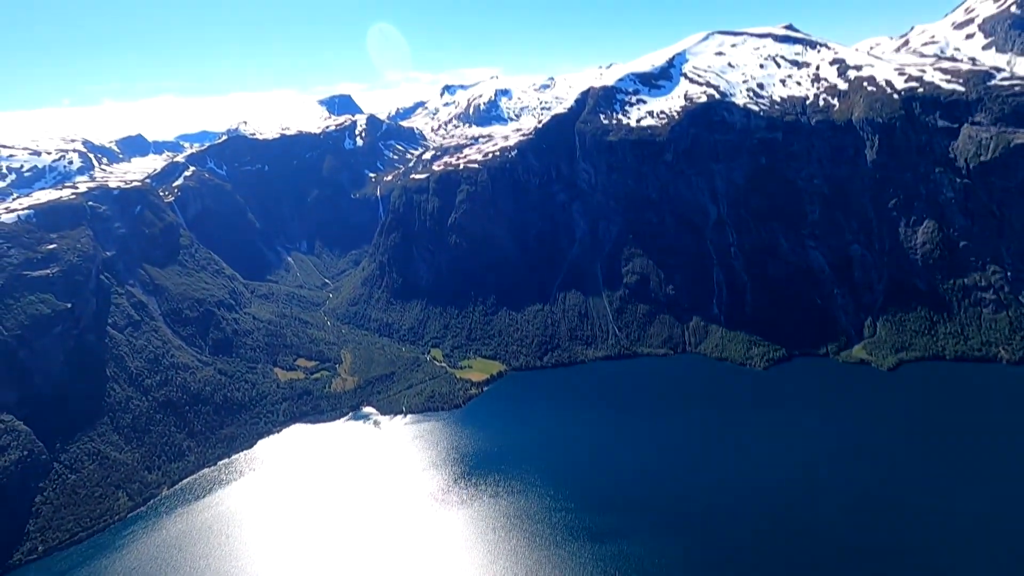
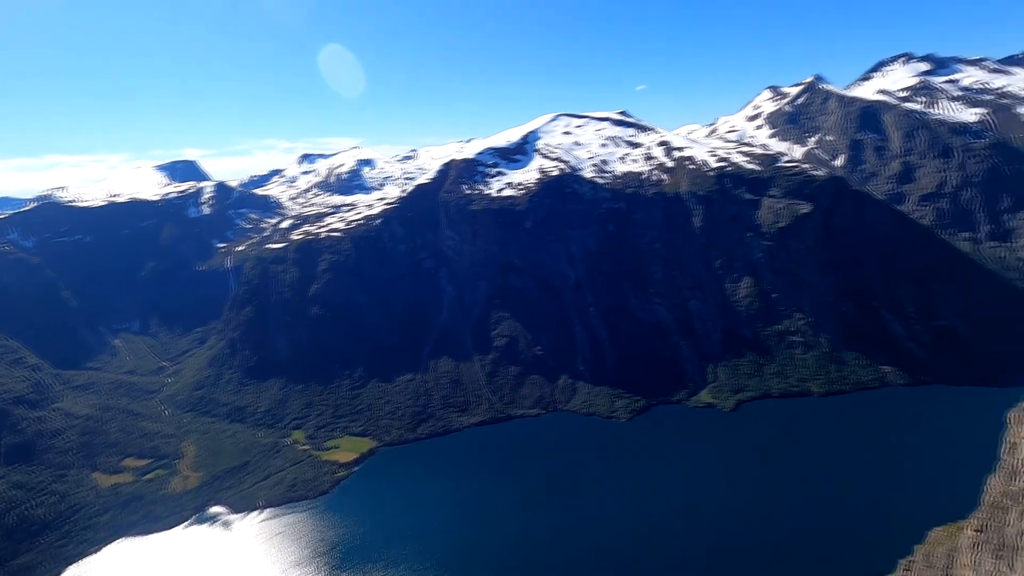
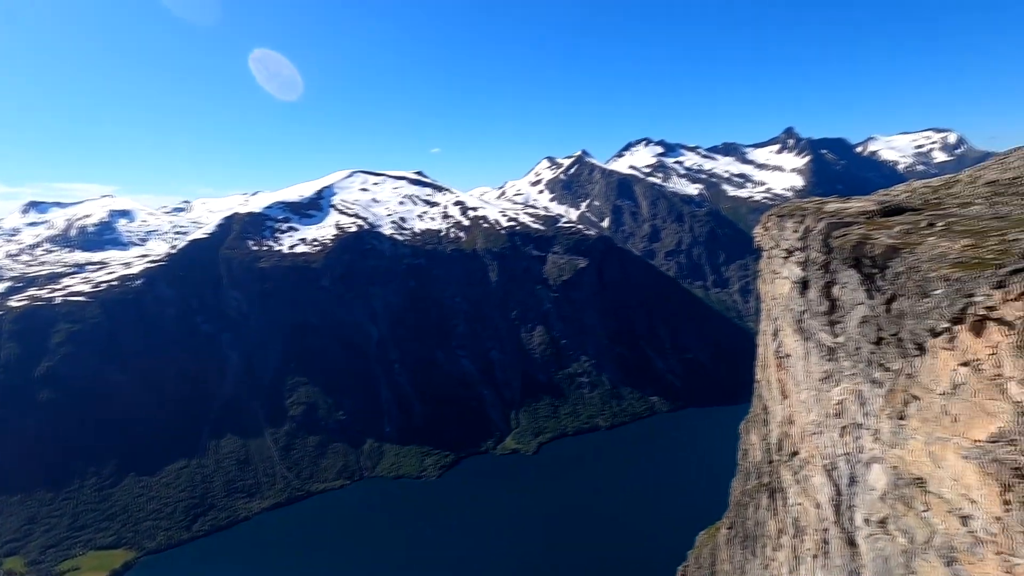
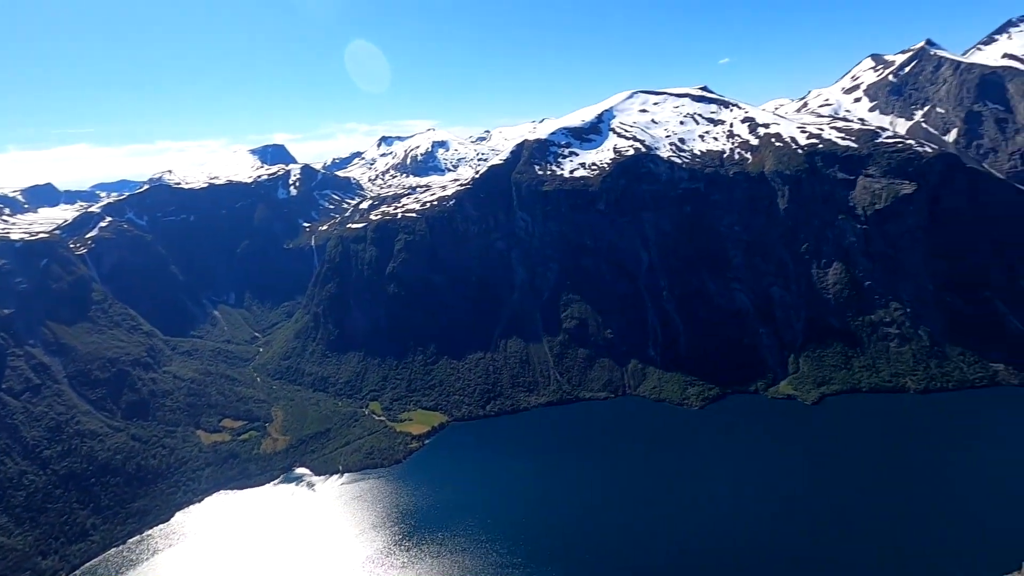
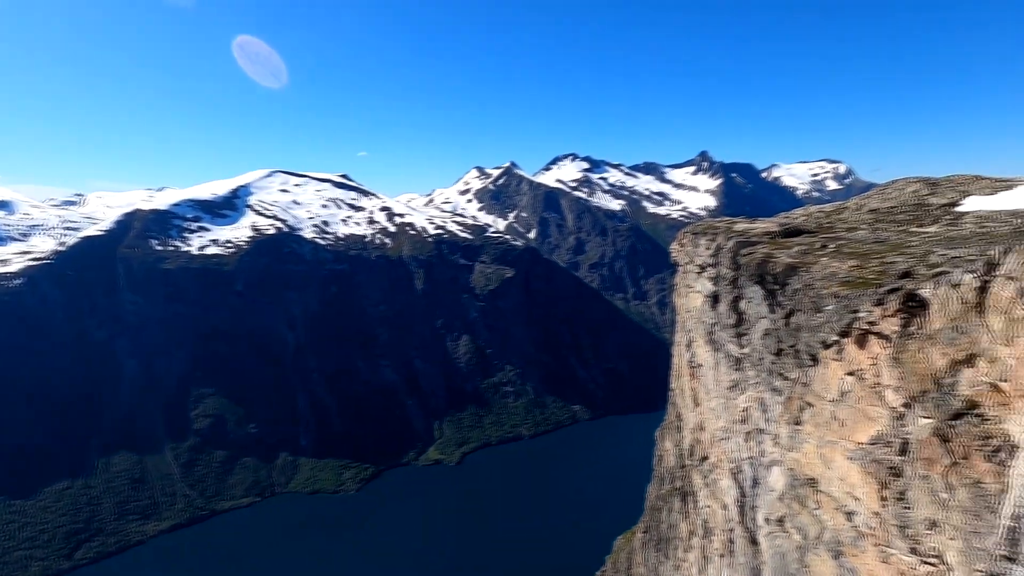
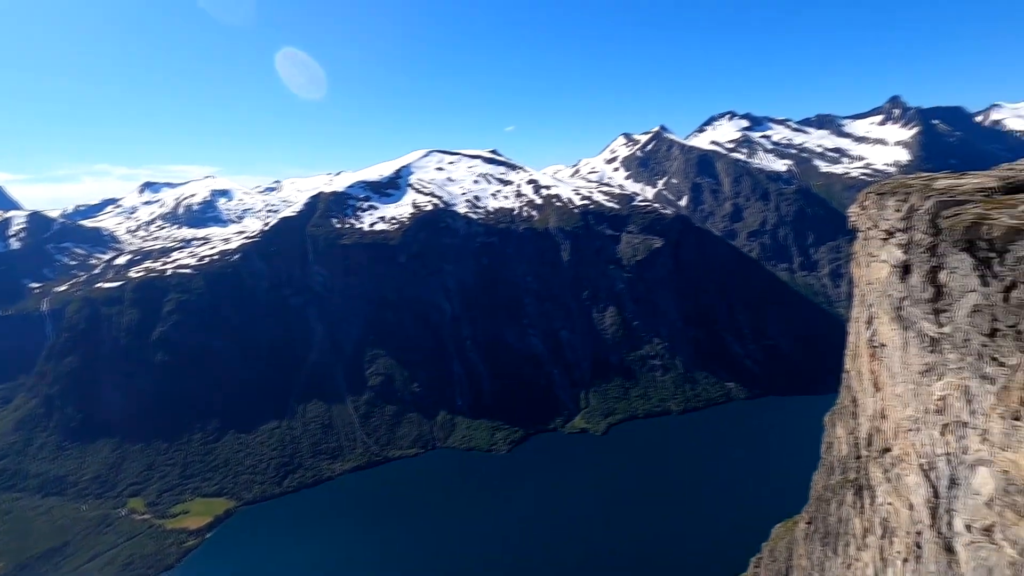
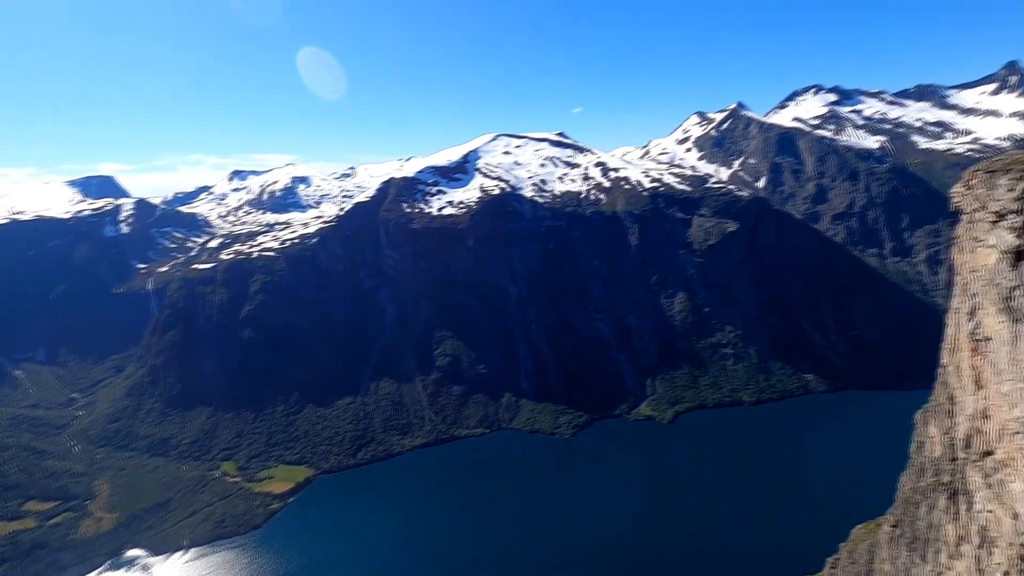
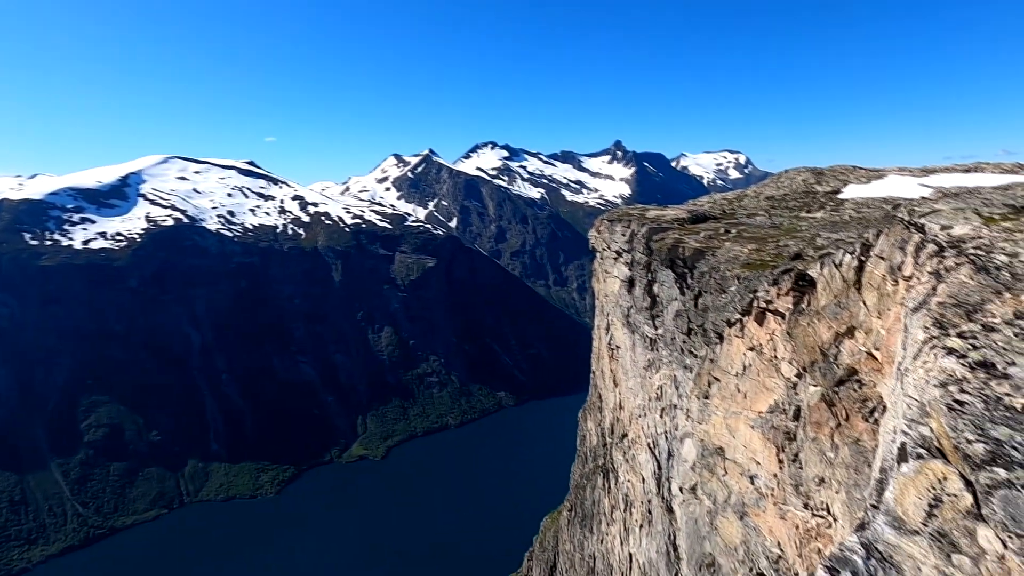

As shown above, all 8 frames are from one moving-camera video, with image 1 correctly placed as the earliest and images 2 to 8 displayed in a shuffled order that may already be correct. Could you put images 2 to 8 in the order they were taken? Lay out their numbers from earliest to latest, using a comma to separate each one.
4, 2, 7, 6, 3, 5, 8
